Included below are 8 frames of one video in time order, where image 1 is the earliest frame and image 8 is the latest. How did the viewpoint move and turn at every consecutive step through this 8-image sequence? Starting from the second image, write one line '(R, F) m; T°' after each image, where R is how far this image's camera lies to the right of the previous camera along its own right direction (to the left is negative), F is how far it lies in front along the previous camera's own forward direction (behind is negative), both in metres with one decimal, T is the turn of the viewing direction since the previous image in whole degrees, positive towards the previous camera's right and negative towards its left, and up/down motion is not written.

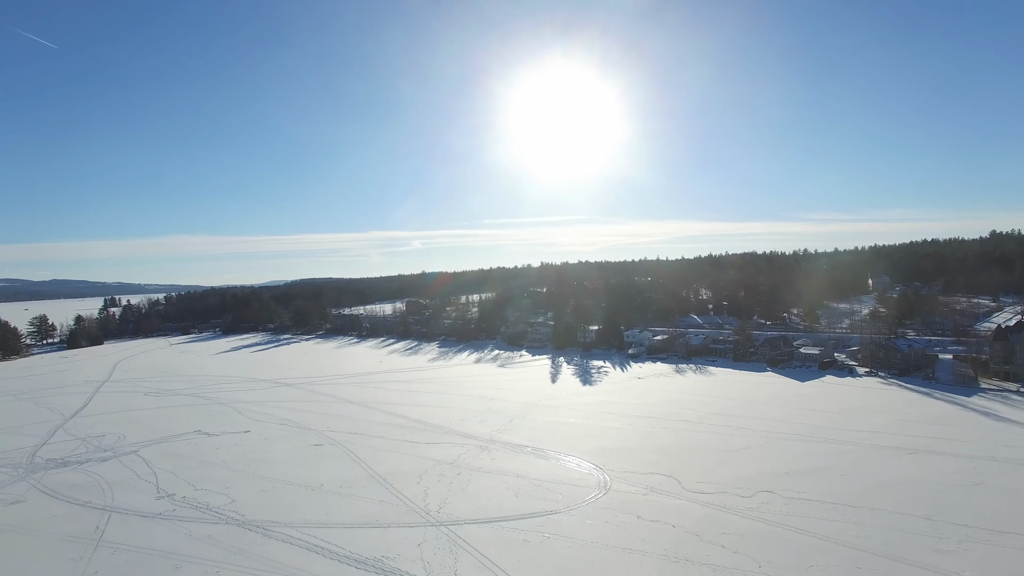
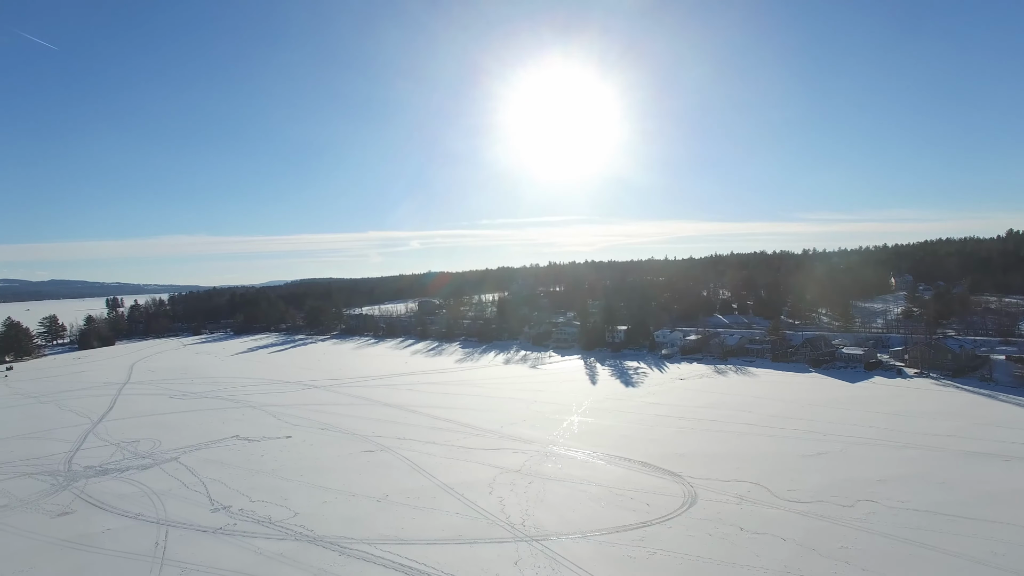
(-1.3, +0.7) m; 0°
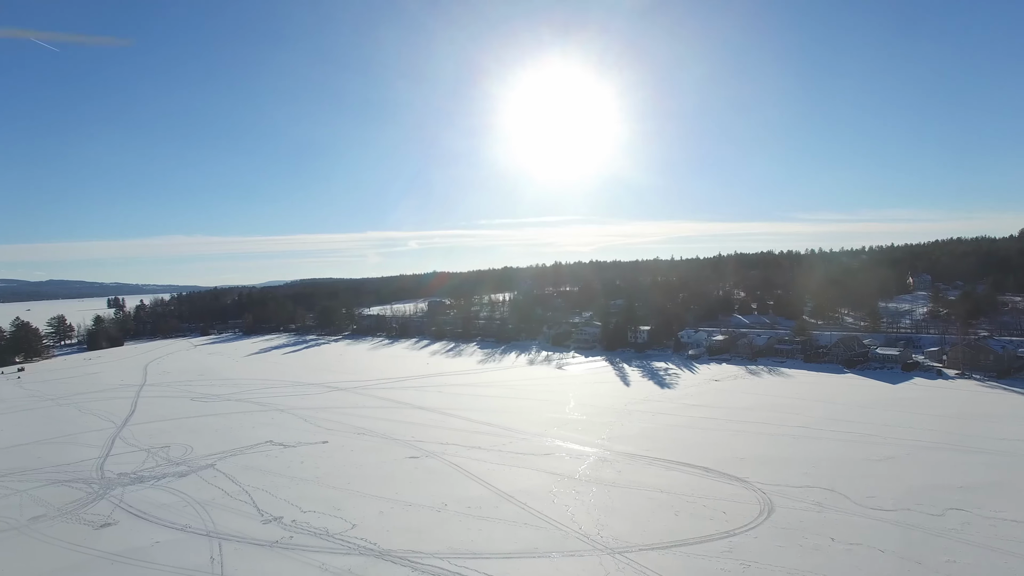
(-1.0, +0.5) m; 0°
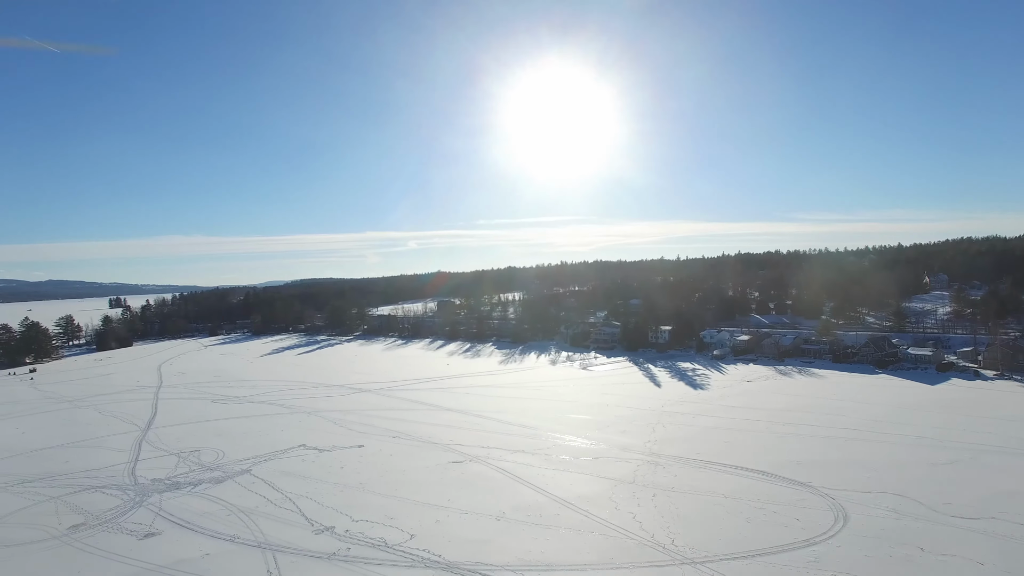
(-0.9, +0.4) m; 0°
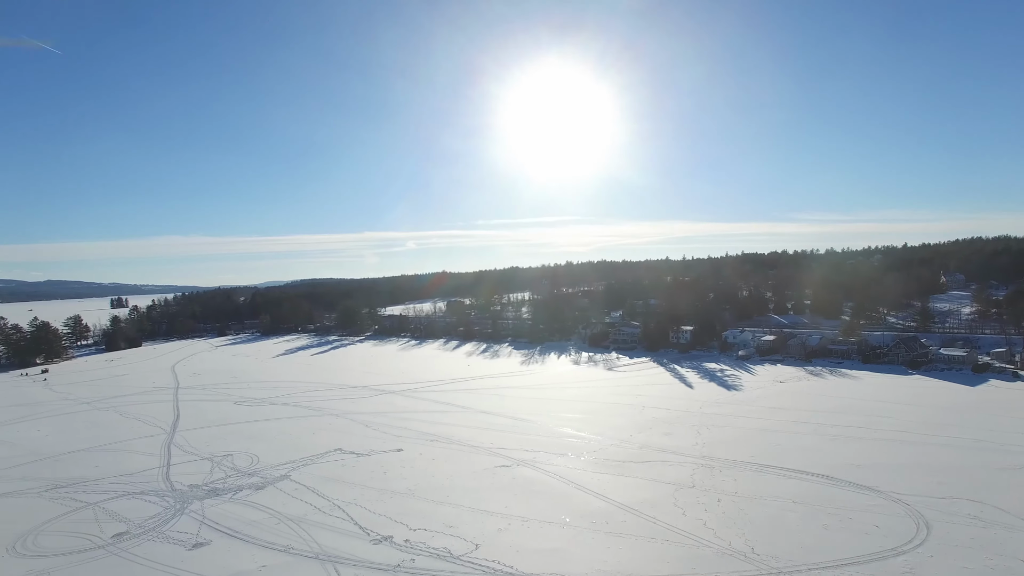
(-0.9, +0.4) m; 0°
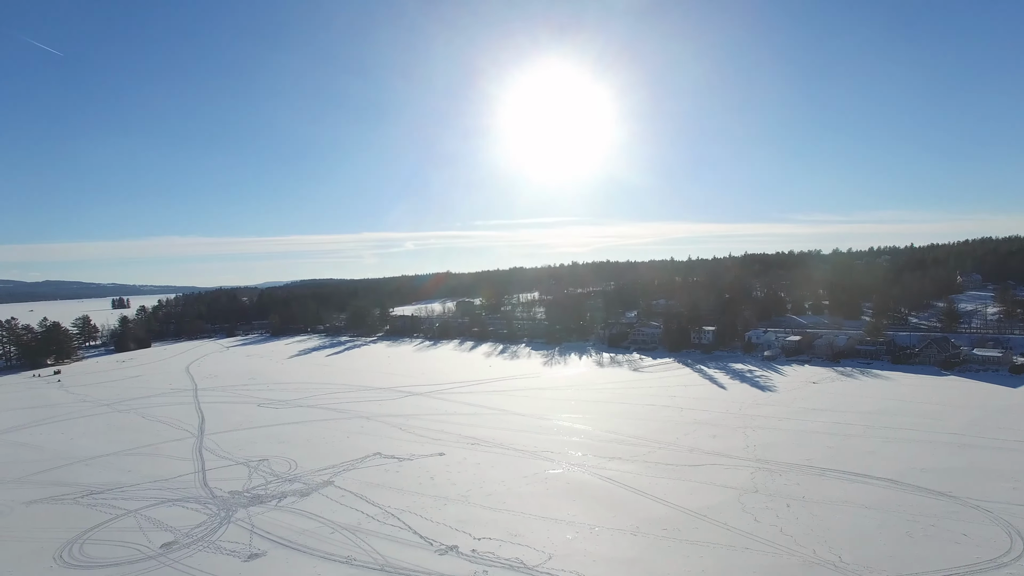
(-0.9, +0.4) m; 0°
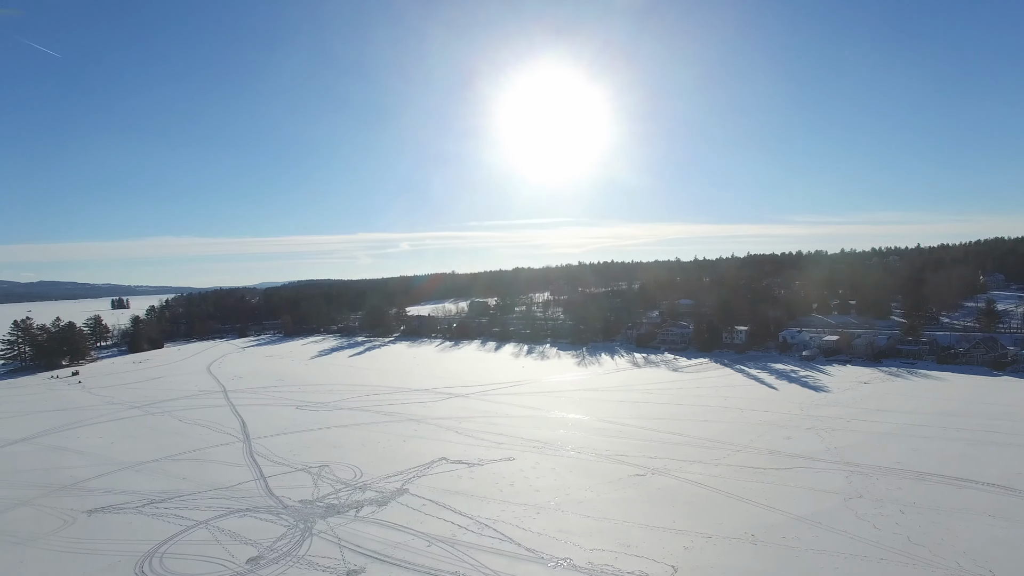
(-1.4, +0.6) m; +1°
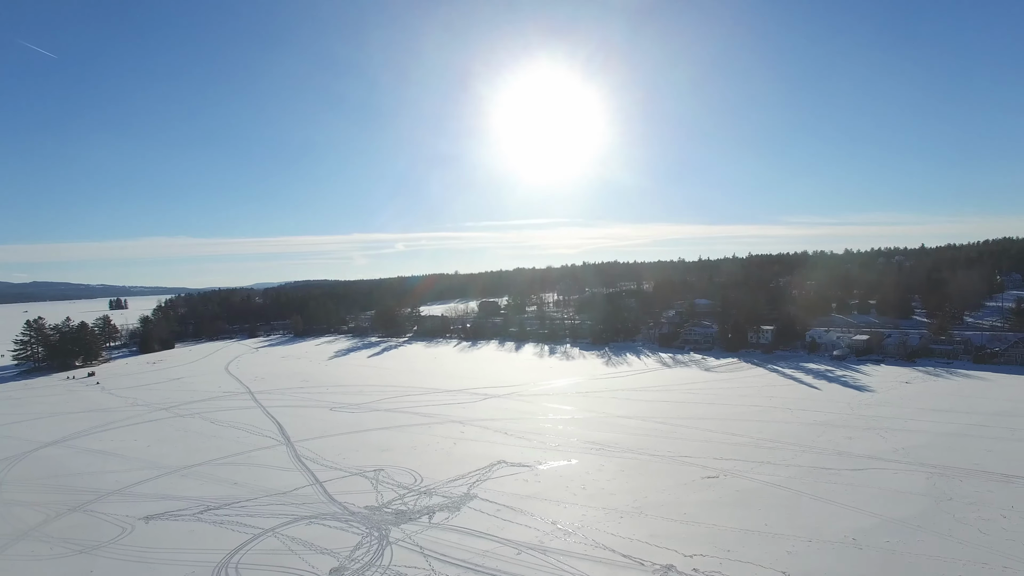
(-1.2, +0.4) m; +1°
